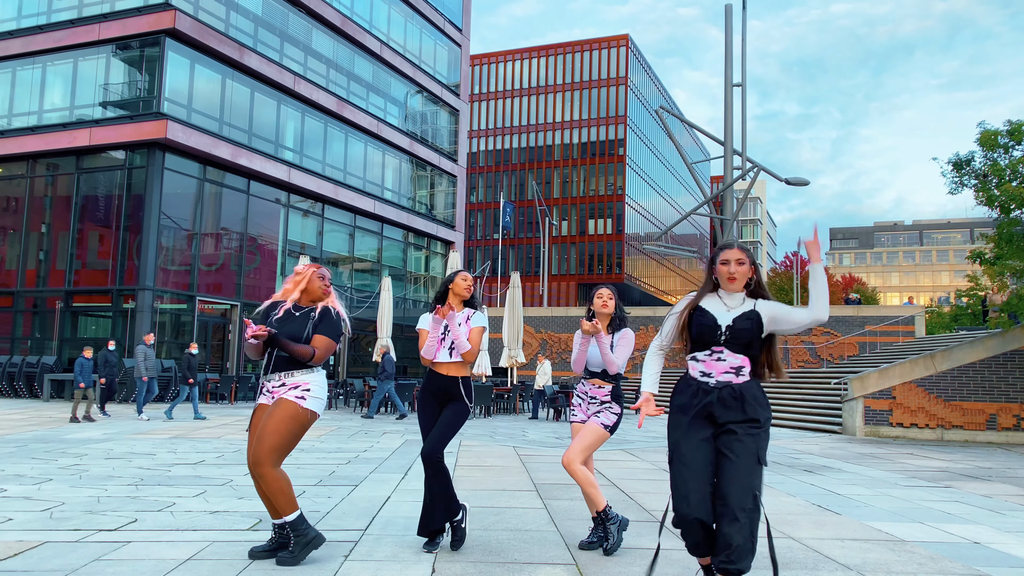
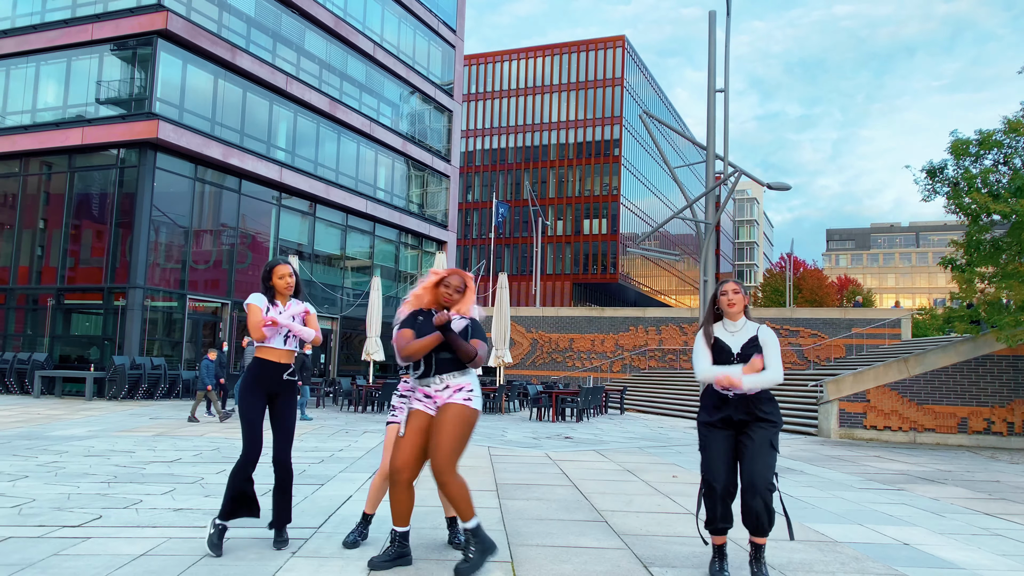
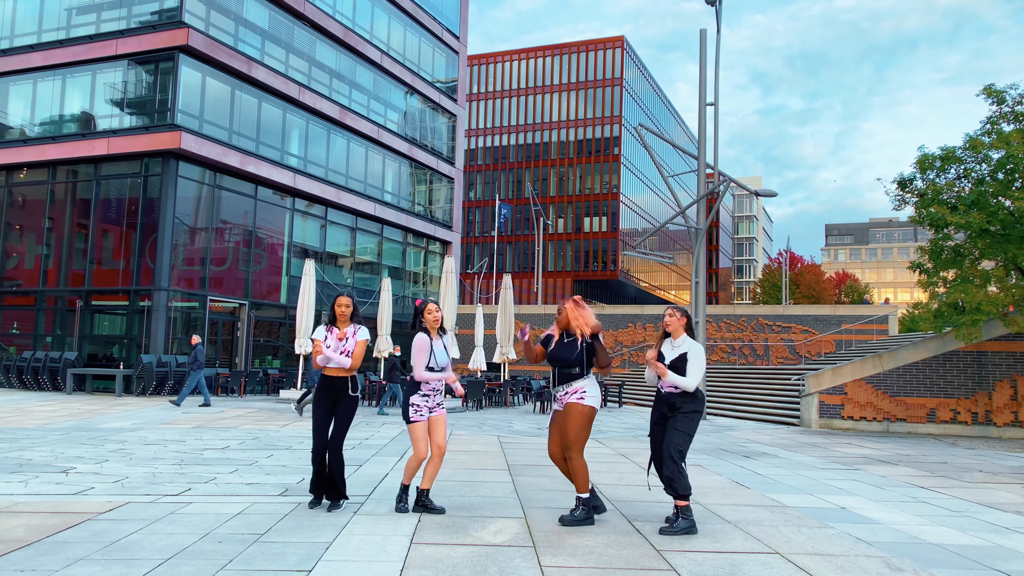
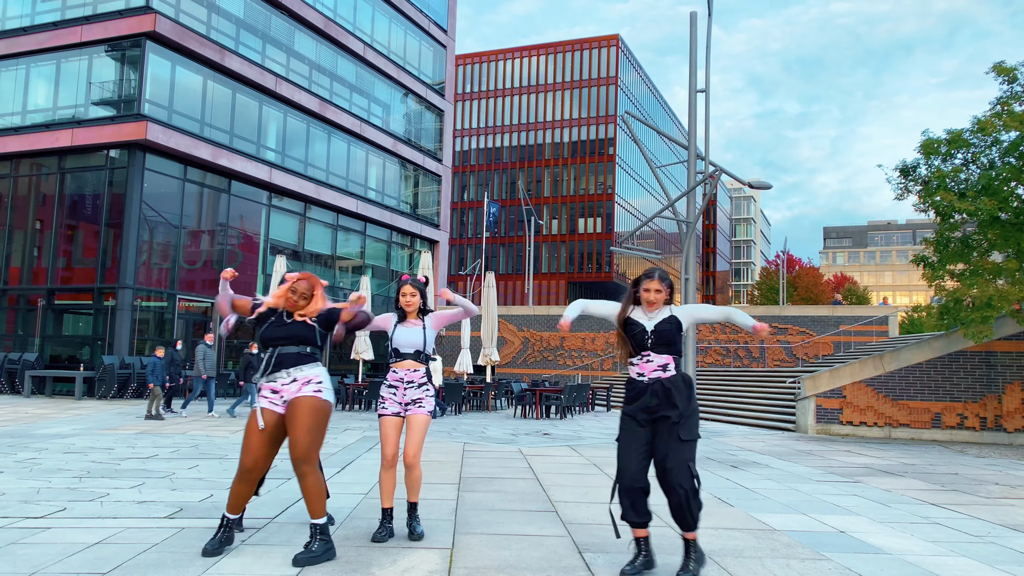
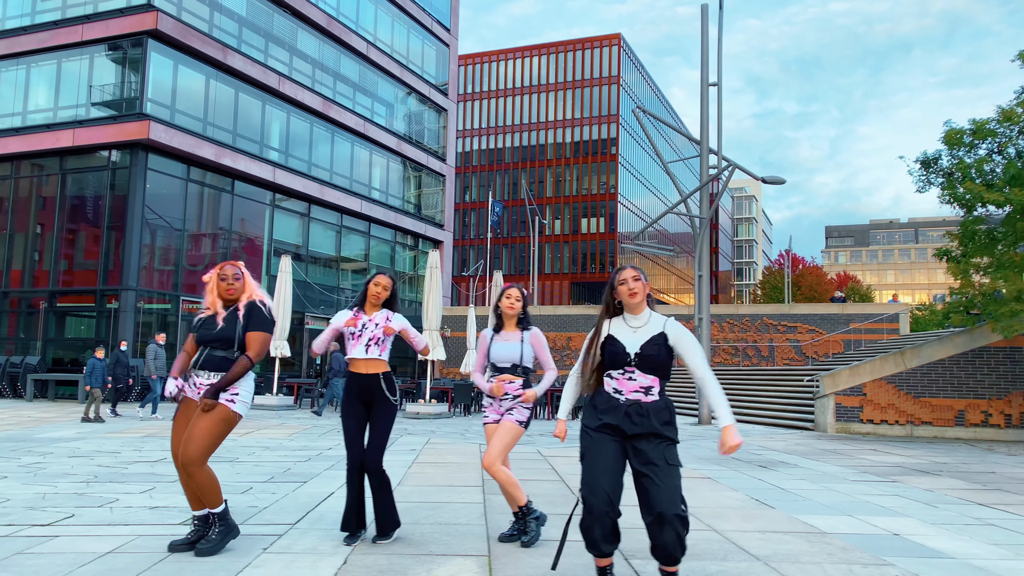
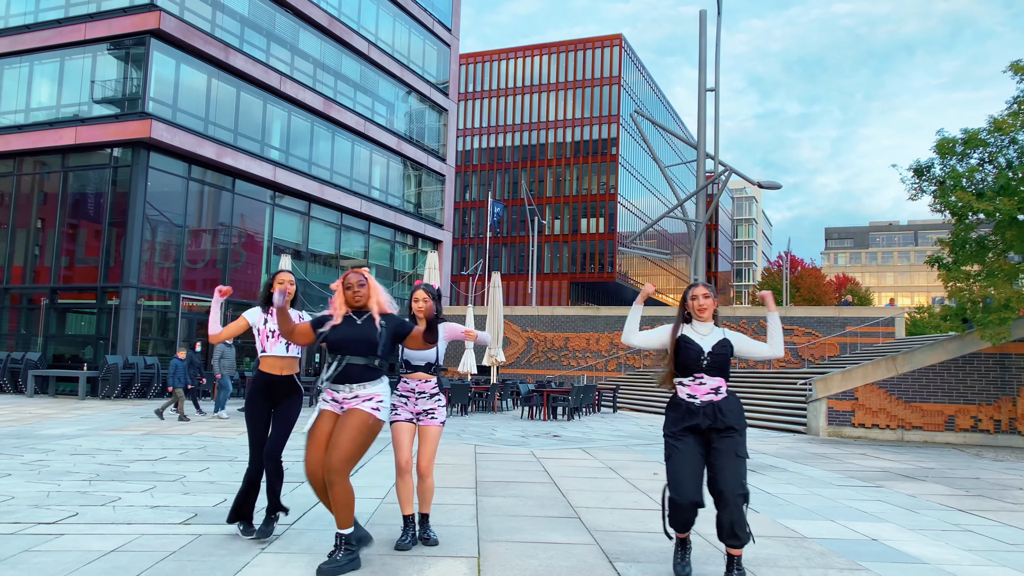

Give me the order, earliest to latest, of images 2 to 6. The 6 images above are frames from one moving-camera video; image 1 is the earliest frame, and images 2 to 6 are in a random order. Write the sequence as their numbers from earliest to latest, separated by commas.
5, 4, 6, 2, 3
